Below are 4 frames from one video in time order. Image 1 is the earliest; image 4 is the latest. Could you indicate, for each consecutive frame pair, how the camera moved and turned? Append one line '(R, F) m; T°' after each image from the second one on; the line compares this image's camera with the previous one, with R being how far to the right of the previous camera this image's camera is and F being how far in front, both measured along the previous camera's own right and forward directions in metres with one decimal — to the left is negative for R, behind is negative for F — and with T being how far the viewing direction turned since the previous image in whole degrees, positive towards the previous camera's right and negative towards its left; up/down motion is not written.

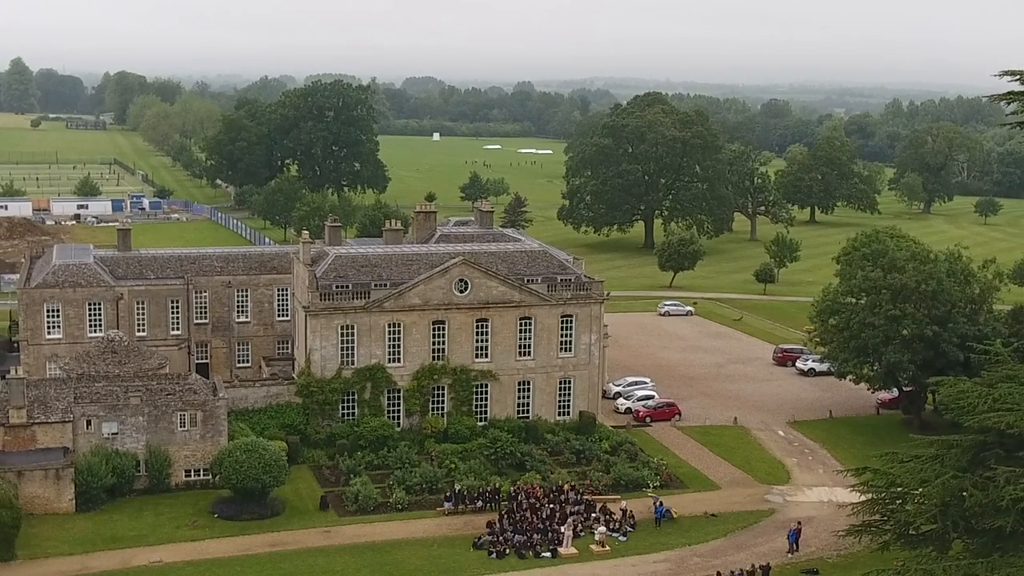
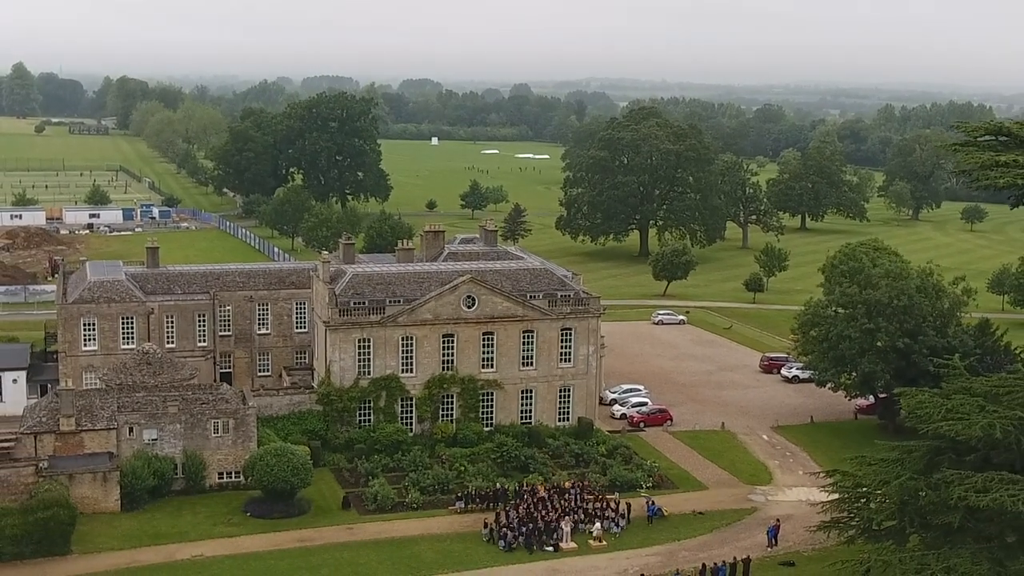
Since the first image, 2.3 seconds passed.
(-0.3, -3.8) m; 0°
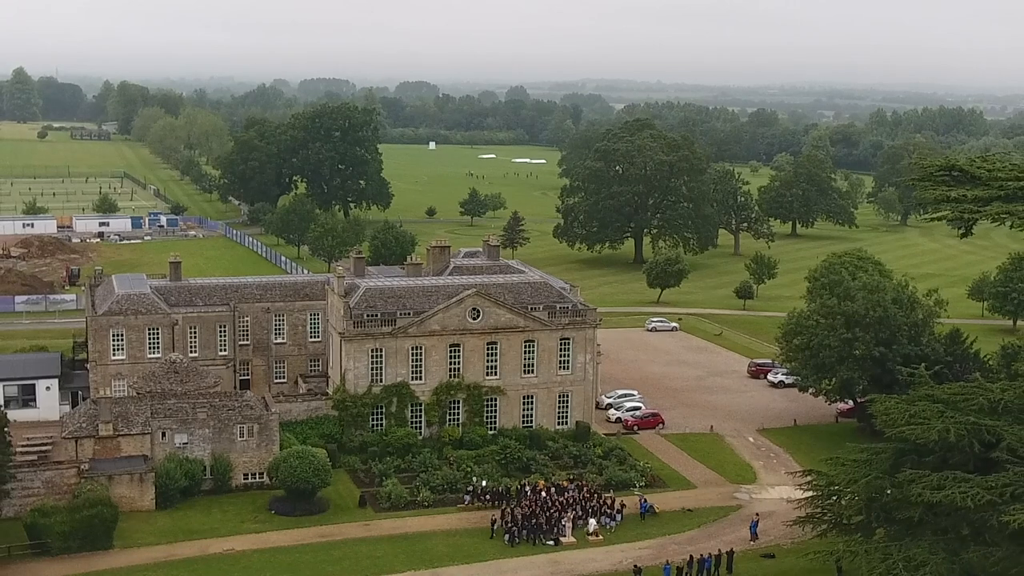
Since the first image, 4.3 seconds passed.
(-0.3, -3.6) m; 0°
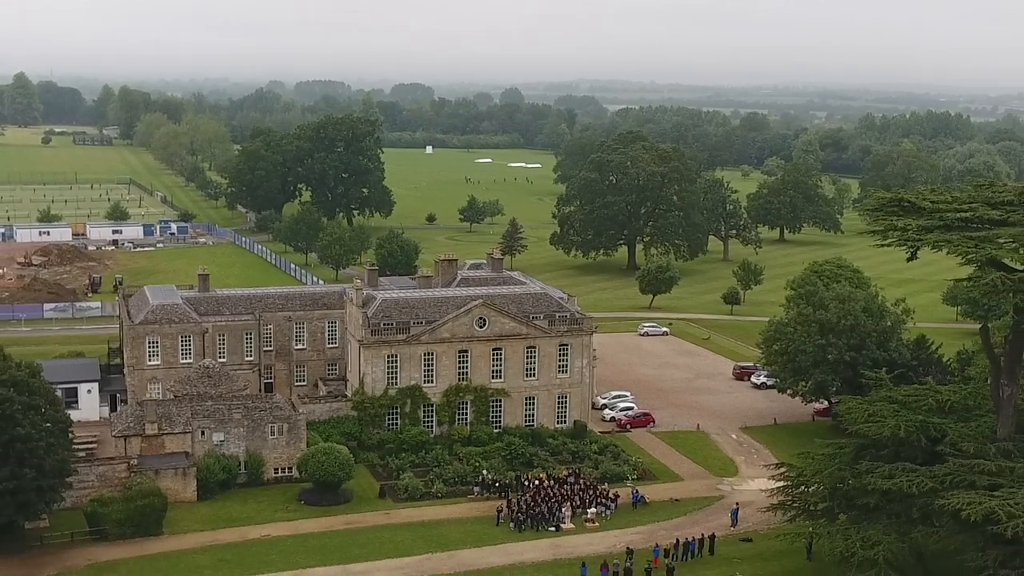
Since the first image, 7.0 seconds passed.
(-0.5, -5.1) m; 0°
